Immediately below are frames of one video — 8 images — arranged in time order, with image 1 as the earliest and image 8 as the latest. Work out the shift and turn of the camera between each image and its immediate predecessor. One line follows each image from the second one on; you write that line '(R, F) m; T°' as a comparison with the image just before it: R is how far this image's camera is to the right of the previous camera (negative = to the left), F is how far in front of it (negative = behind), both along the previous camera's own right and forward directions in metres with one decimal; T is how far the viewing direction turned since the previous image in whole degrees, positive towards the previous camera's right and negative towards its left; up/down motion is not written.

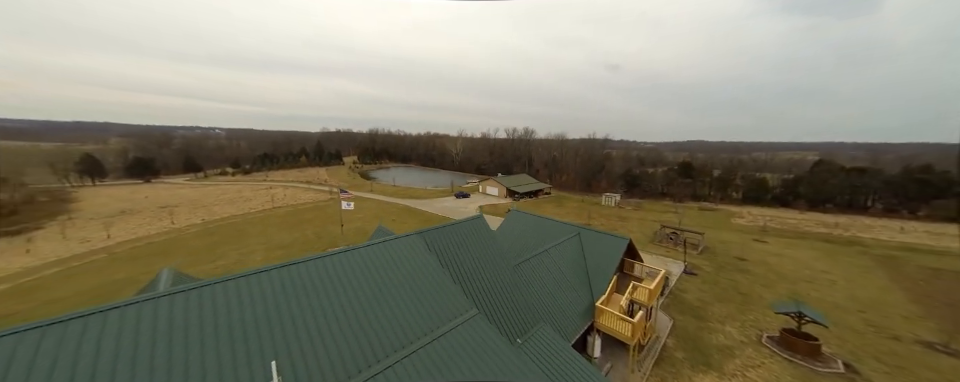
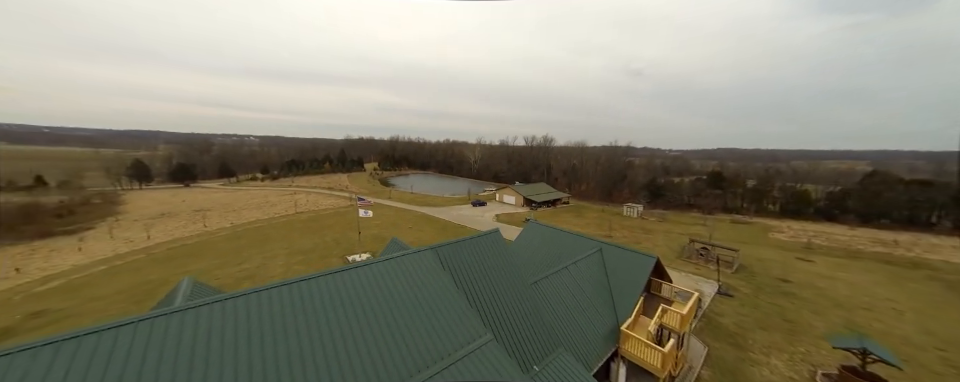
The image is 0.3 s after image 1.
(+0.1, +0.4) m; -3°
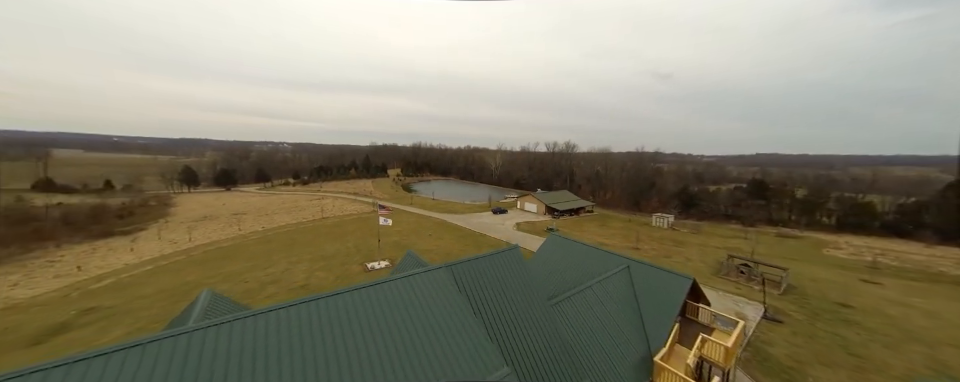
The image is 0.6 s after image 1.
(+0.1, +0.5) m; -4°
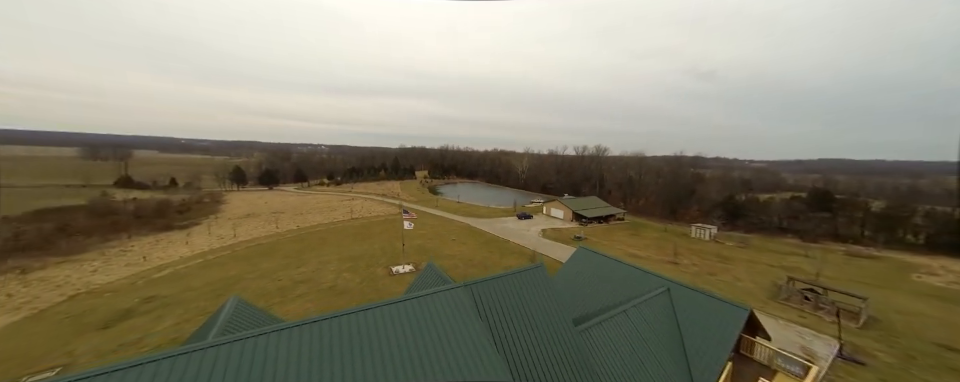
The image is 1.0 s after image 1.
(+0.1, +0.5) m; -5°
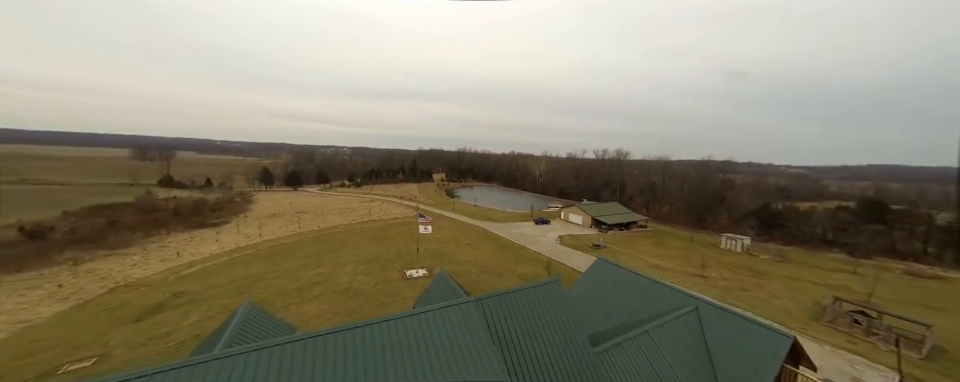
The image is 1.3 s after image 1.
(+0.1, +0.4) m; -3°
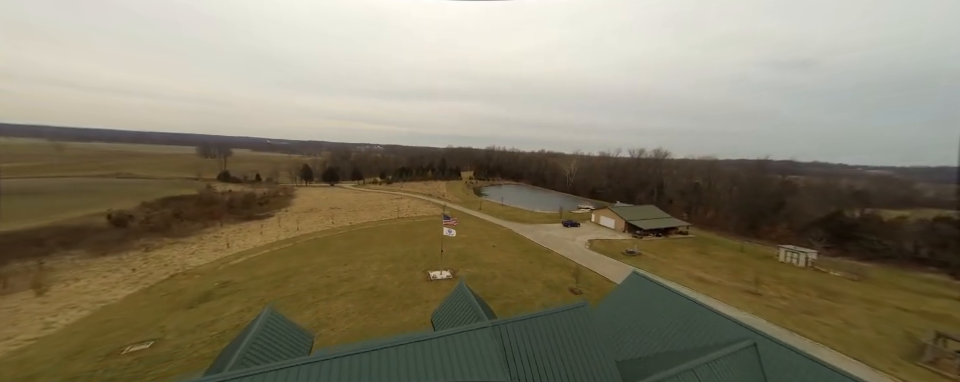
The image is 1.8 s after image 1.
(+0.2, +0.7) m; -6°
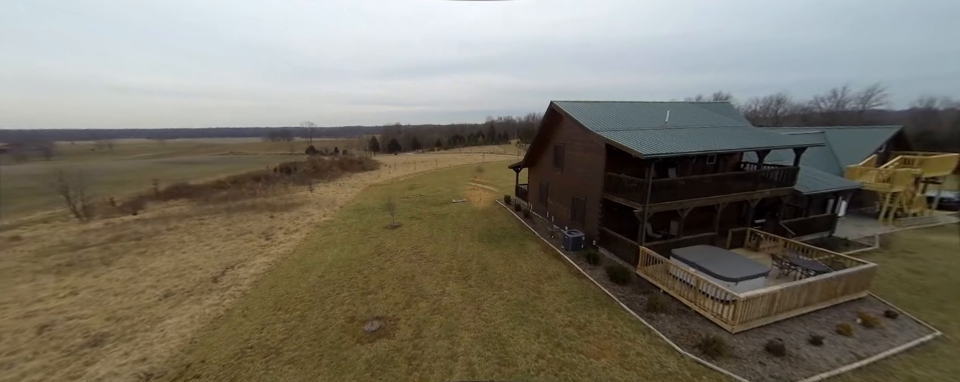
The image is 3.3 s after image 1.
(+0.7, +0.7) m; -1°
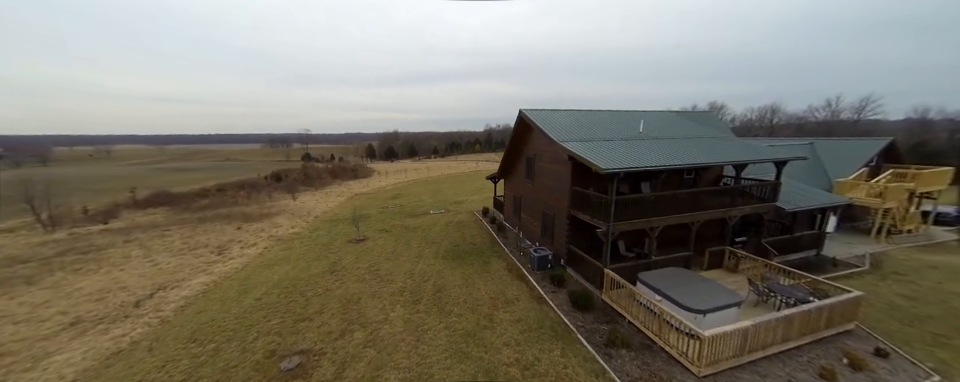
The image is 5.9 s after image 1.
(+1.9, +1.1) m; 0°
